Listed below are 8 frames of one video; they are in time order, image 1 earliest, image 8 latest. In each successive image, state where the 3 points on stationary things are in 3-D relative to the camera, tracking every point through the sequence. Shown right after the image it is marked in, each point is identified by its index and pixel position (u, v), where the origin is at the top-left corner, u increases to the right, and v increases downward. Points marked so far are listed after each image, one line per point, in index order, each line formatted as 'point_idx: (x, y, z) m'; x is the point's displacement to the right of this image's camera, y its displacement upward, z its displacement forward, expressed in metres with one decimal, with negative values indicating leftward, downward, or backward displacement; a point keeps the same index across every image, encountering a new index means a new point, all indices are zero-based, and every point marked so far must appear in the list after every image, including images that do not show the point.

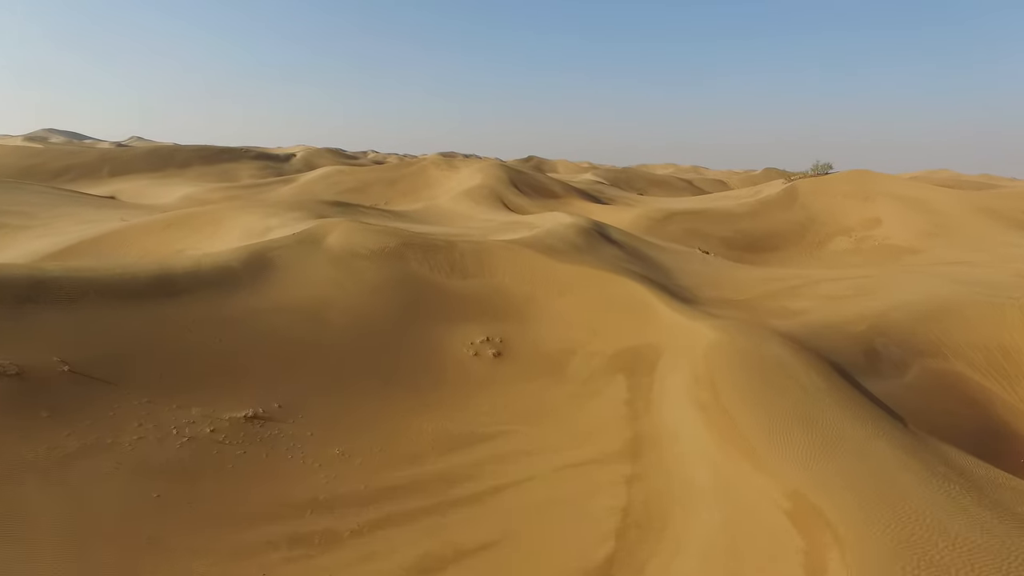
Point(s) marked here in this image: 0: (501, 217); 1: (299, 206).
0: (-0.2, +1.2, +11.7) m
1: (-3.2, +1.3, +9.7) m
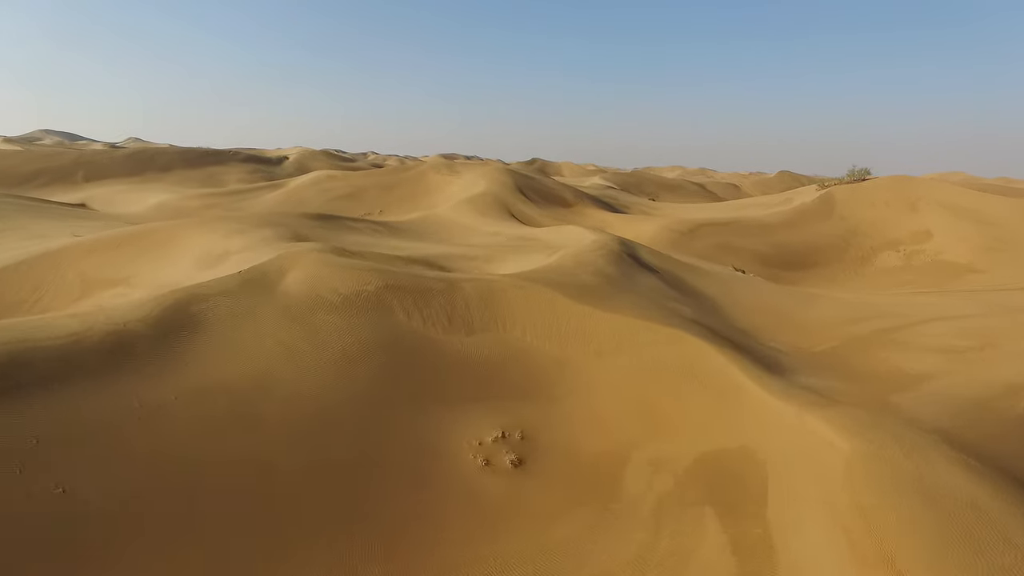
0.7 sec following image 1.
0: (0.0, +0.9, +10.4) m
1: (-3.0, +0.9, +8.3) m
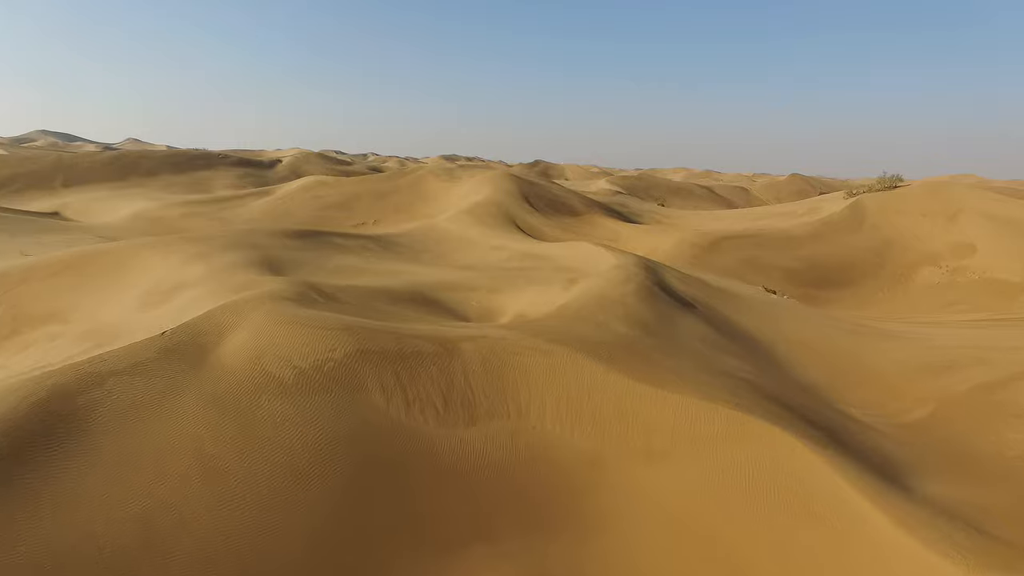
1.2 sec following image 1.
0: (0.0, +0.6, +9.4) m
1: (-3.0, +0.6, +7.3) m
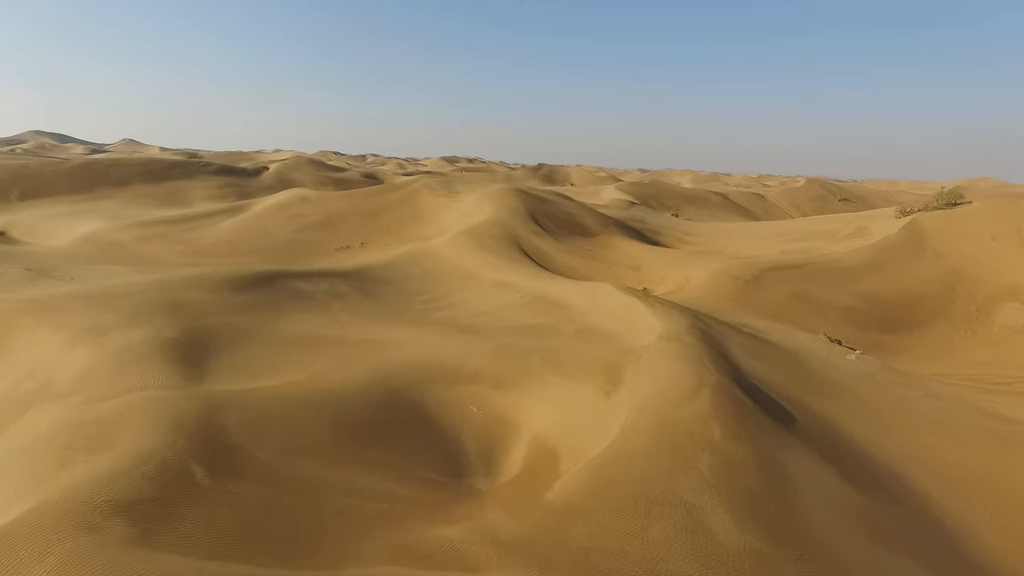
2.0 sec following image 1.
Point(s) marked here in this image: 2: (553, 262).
0: (+0.1, 0.0, +7.7) m
1: (-2.9, 0.0, +5.7) m
2: (+0.6, +0.4, +10.0) m
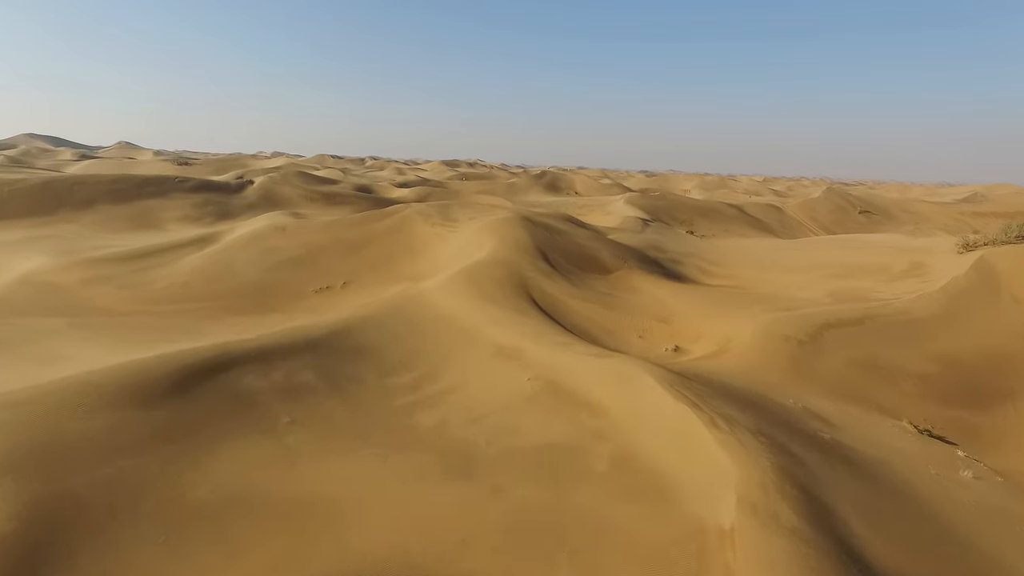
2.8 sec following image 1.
0: (+0.2, -0.7, +6.2) m
1: (-2.8, -0.7, +4.2) m
2: (+0.7, -0.3, +8.5) m
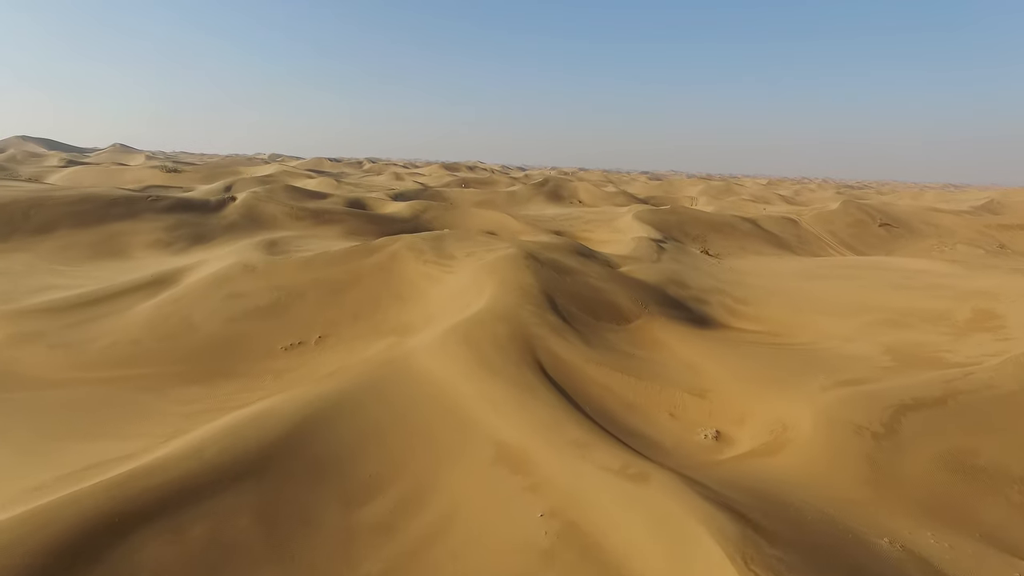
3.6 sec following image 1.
0: (+0.3, -1.4, +4.8) m
1: (-2.7, -1.4, +2.7) m
2: (+0.8, -1.1, +7.0) m
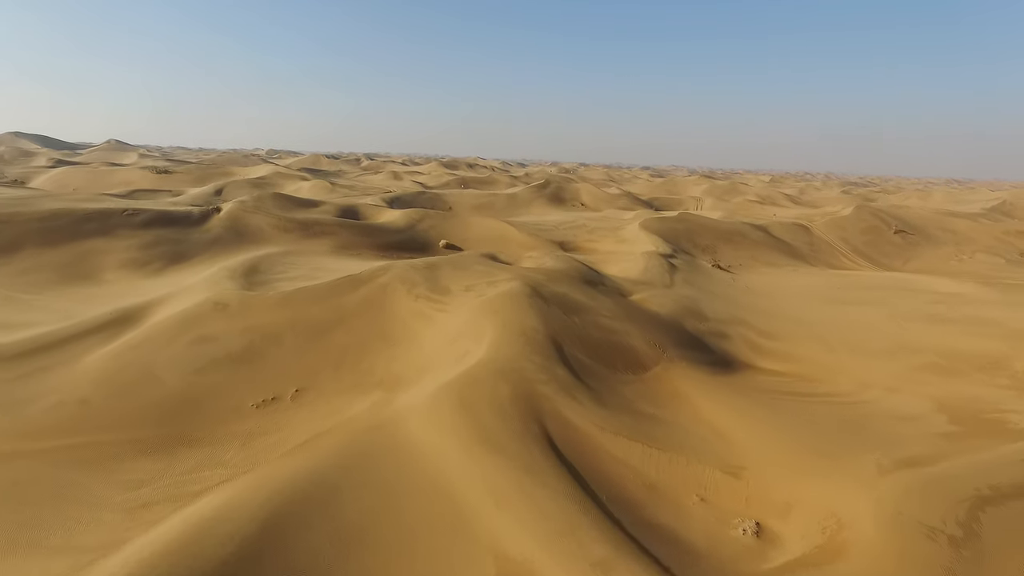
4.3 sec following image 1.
0: (+0.3, -2.0, +3.8) m
1: (-2.7, -2.0, +1.7) m
2: (+0.8, -1.7, +6.0) m
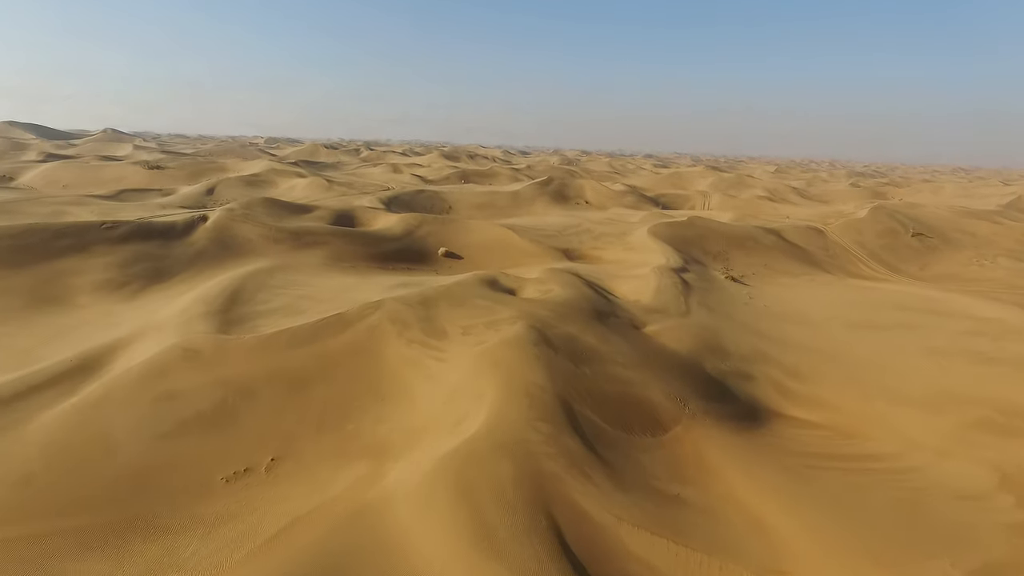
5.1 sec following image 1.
0: (+0.3, -2.7, +2.9) m
1: (-2.7, -2.7, +0.8) m
2: (+0.8, -2.3, +5.1) m
